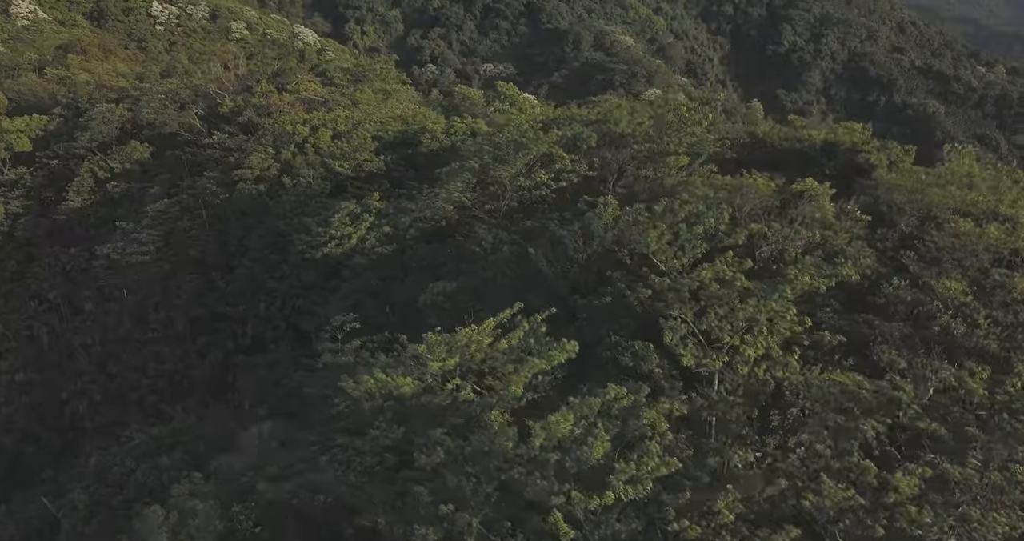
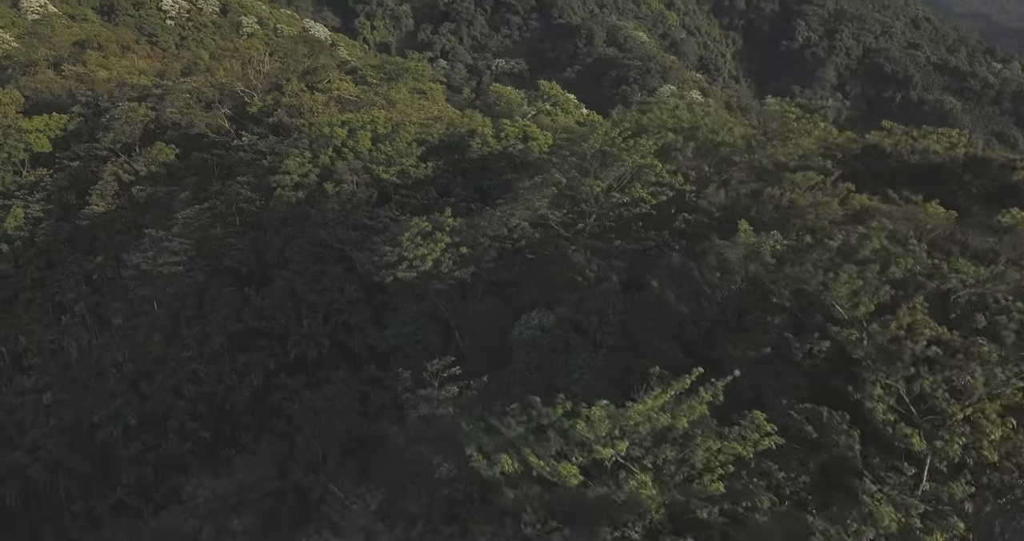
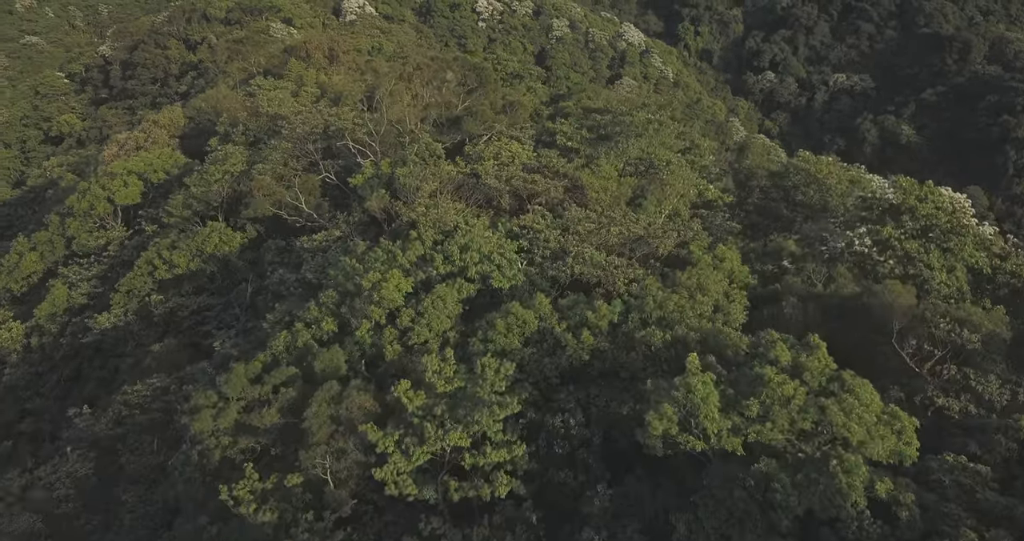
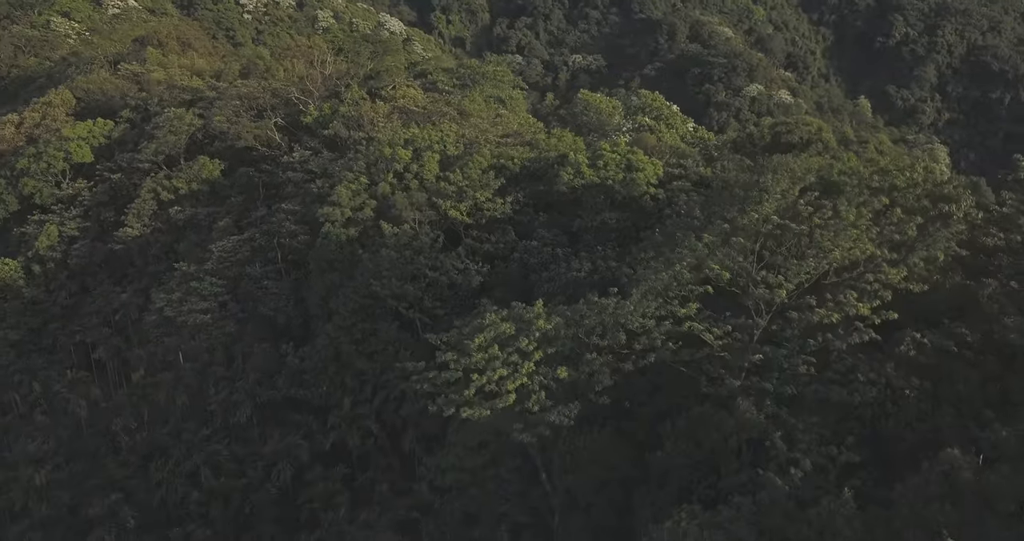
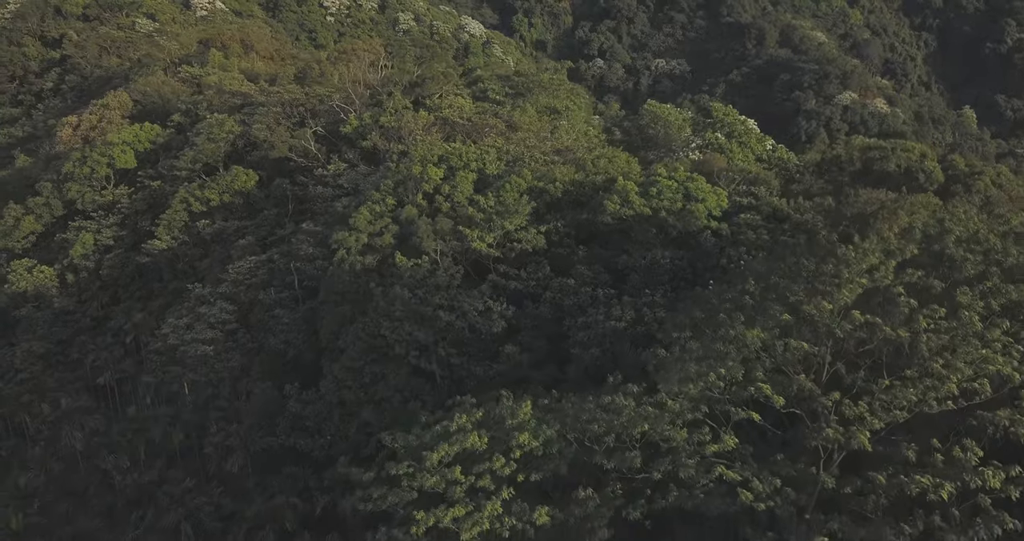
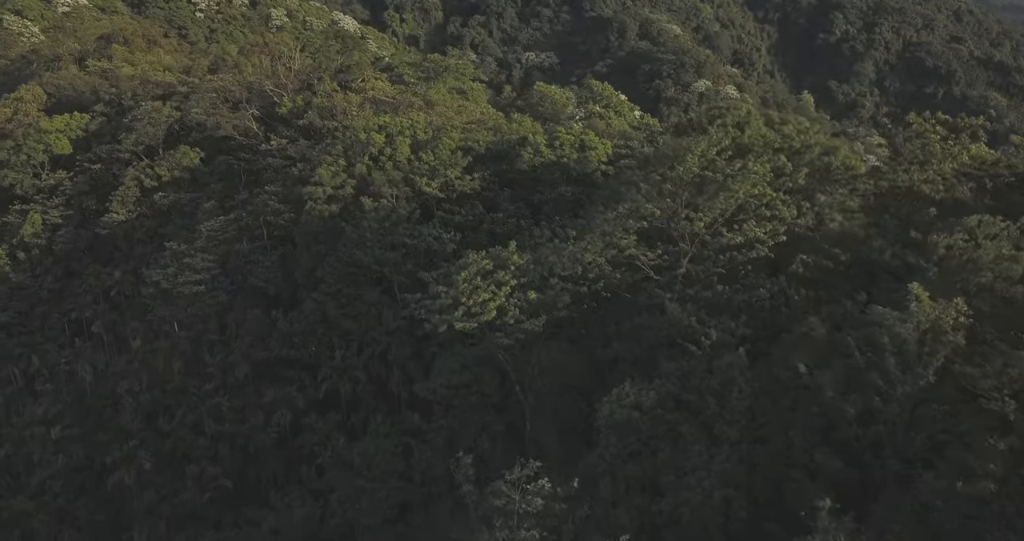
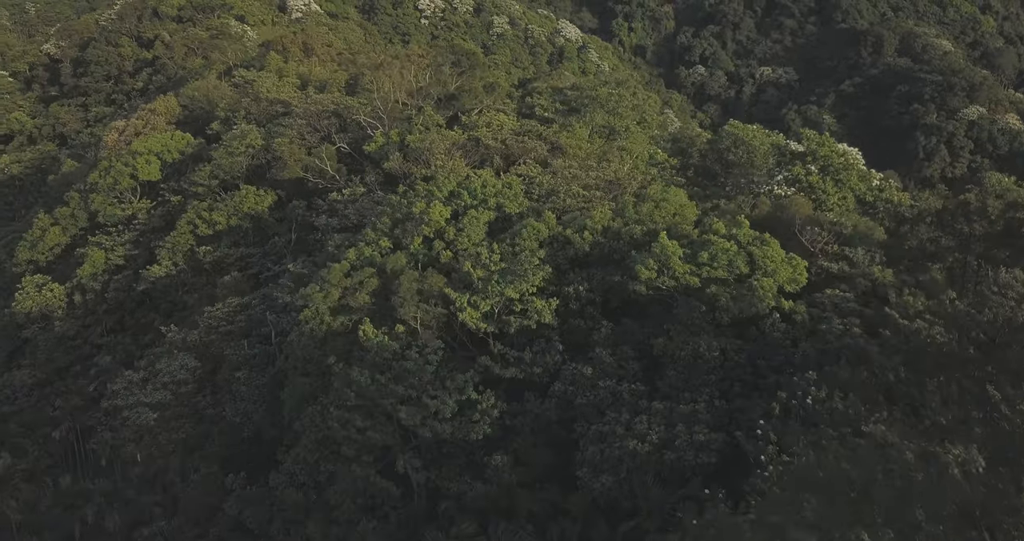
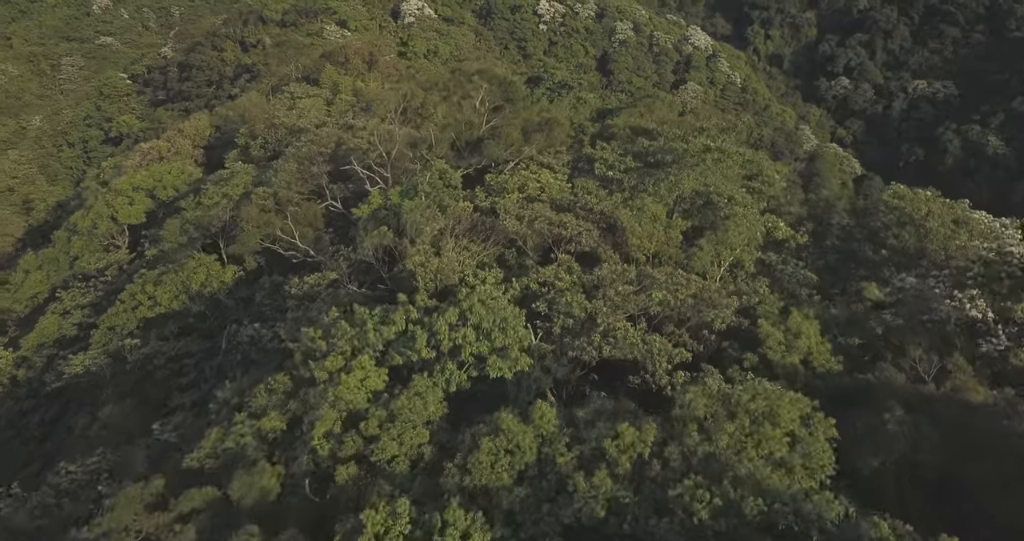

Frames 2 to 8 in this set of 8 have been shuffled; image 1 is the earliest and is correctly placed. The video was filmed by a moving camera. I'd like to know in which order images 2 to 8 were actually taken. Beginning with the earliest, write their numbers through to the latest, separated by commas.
2, 6, 4, 5, 7, 3, 8
